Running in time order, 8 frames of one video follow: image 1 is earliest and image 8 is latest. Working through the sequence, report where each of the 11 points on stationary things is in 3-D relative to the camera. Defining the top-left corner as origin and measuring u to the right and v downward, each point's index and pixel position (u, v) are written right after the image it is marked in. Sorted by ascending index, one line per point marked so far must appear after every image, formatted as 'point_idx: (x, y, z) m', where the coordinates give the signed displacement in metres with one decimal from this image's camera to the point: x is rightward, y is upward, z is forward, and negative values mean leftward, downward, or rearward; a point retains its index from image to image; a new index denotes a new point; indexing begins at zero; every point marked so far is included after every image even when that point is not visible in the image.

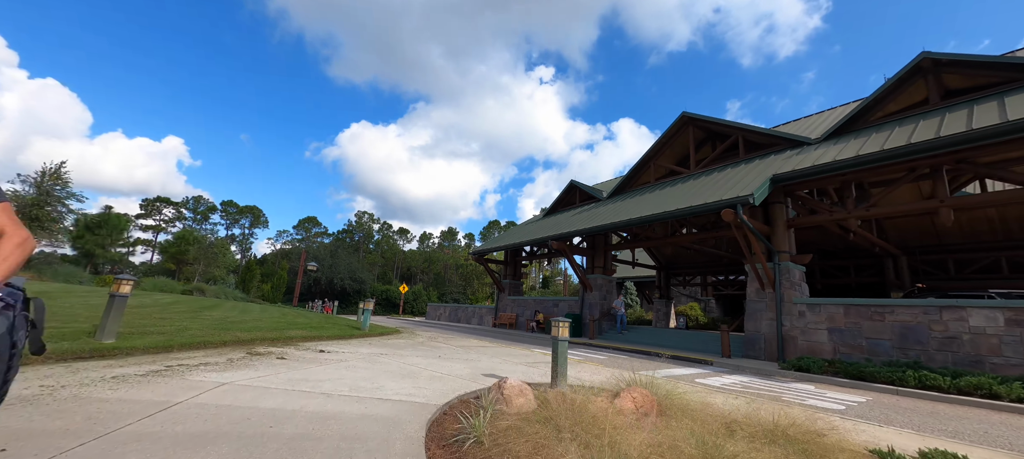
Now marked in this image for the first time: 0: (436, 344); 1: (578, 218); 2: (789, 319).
0: (-1.8, -2.7, +9.0) m
1: (+3.0, +0.5, +18.4) m
2: (+7.5, -2.4, +10.4) m
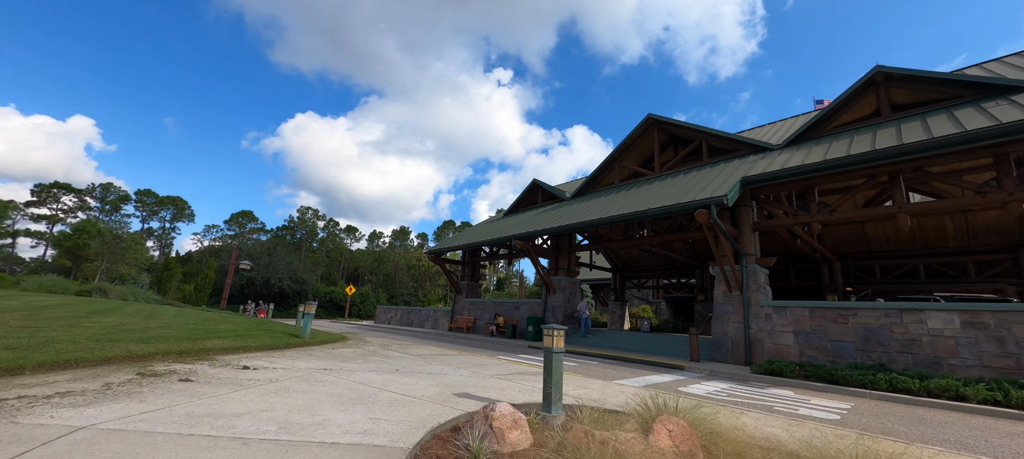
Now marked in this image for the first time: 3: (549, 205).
0: (-2.5, -2.5, +7.8) m
1: (+1.2, +0.6, +17.7) m
2: (+6.6, -2.5, +10.3) m
3: (+1.9, +1.3, +19.6) m
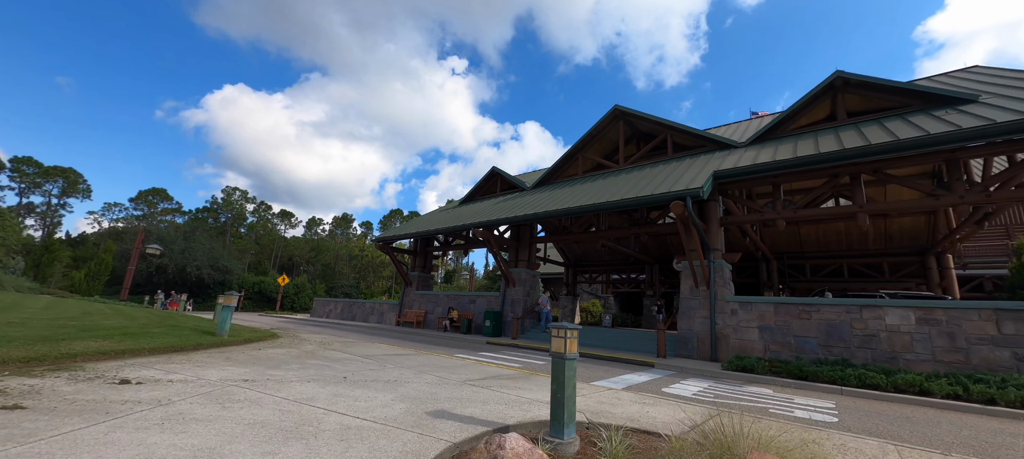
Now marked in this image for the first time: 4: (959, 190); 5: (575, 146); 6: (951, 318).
0: (-3.1, -2.1, +6.5) m
1: (-0.7, +1.0, +16.8) m
2: (+5.6, -2.4, +10.2) m
3: (-0.2, +1.7, +18.7) m
4: (+10.4, +0.9, +8.8) m
5: (+2.8, +3.7, +17.2) m
6: (+9.0, -1.8, +7.8) m
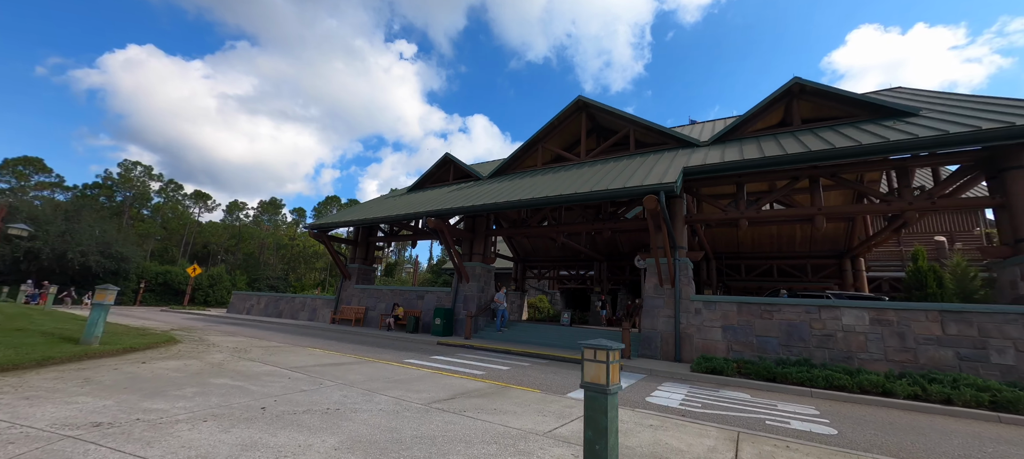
0: (-3.5, -1.8, +5.0) m
1: (-2.5, +1.4, +15.5) m
2: (+4.5, -2.3, +10.0) m
3: (-2.3, +2.1, +17.5) m
4: (+9.6, +0.8, +9.2) m
5: (+1.0, +4.0, +16.4) m
6: (+8.2, -1.9, +8.1) m
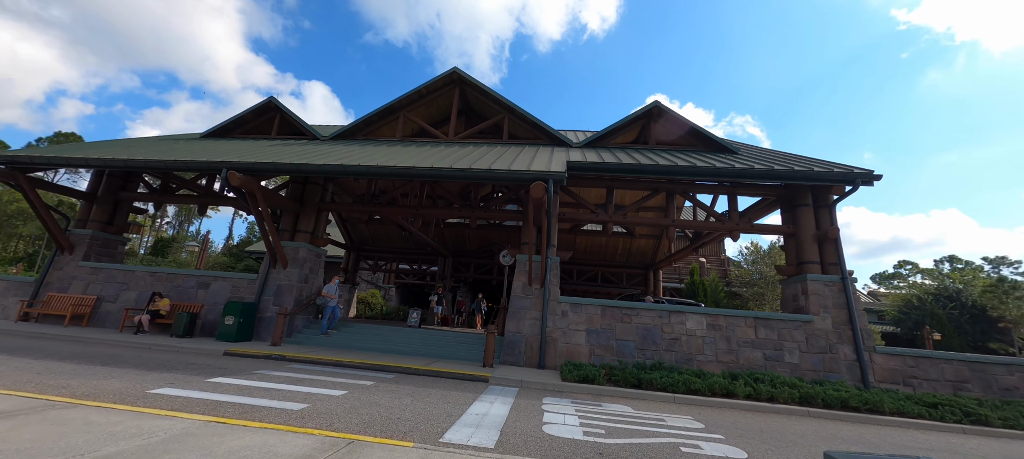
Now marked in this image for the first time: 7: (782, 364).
0: (-4.2, -1.0, +1.5) m
1: (-7.2, +2.4, +11.5) m
2: (+0.9, -2.2, +9.3) m
3: (-7.8, +3.2, +13.5) m
4: (+6.2, +0.3, +10.7) m
5: (-4.1, +4.6, +13.8) m
6: (+5.1, -2.2, +9.1) m
7: (+6.2, -3.1, +8.8) m
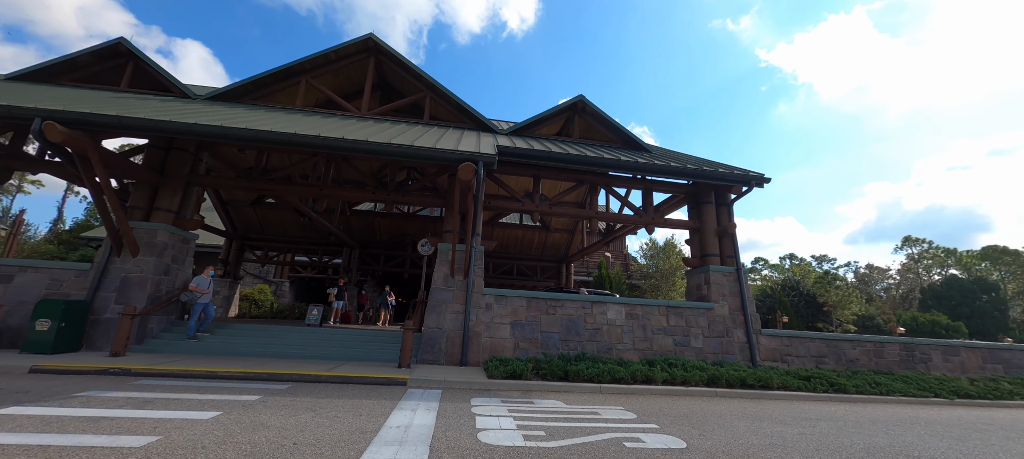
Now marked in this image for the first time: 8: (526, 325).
0: (-4.1, -0.7, -0.1) m
1: (-9.2, +2.9, +9.0) m
2: (-0.9, -1.9, +8.7) m
3: (-10.1, +3.7, +10.8) m
4: (+4.0, +0.5, +11.2) m
5: (-6.6, +5.1, +11.9) m
6: (+3.2, -2.0, +9.5) m
7: (+4.3, -2.9, +9.4) m
8: (+0.3, -2.2, +8.8) m
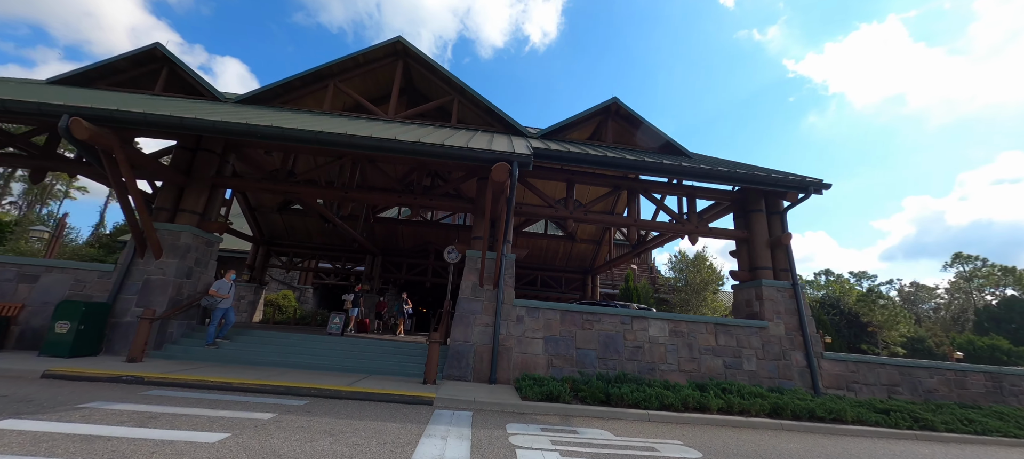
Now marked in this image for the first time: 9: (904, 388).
0: (-3.8, -0.6, -0.5) m
1: (-8.4, +2.9, +8.9) m
2: (-0.2, -2.0, +8.1) m
3: (-9.2, +3.7, +10.8) m
4: (+4.9, +0.3, +10.4) m
5: (-5.7, +5.0, +11.7) m
6: (+4.0, -2.3, +8.6) m
7: (+5.1, -3.1, +8.5) m
8: (+1.0, -2.3, +8.1) m
9: (+9.0, -3.6, +8.8) m
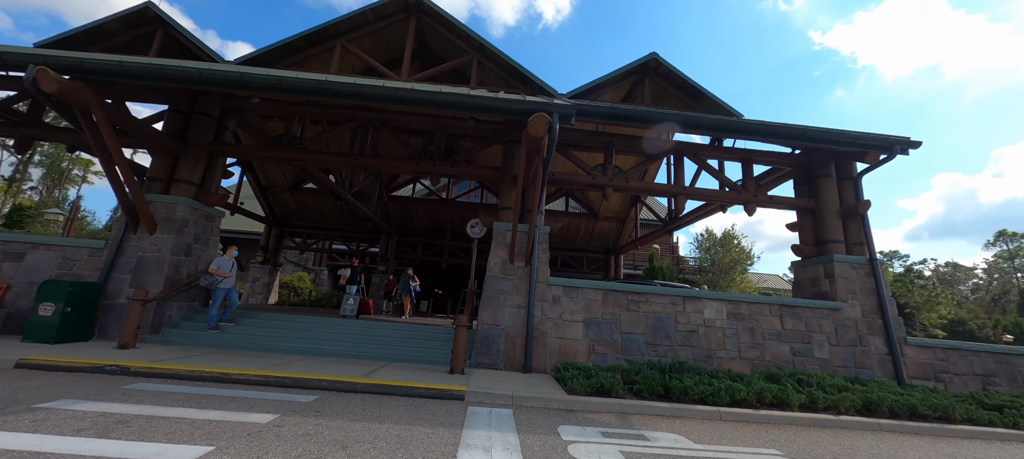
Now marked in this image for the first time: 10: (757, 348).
0: (-3.5, -0.4, -1.4) m
1: (-7.8, +3.4, +8.0) m
2: (+0.5, -1.4, +7.1) m
3: (-8.5, +4.3, +9.8) m
4: (+5.6, +1.0, +9.1) m
5: (-4.9, +5.7, +10.6) m
6: (+4.7, -1.6, +7.5) m
7: (+5.7, -2.5, +7.4) m
8: (+1.7, -1.7, +7.1) m
9: (+9.7, -2.9, +7.6) m
10: (+4.7, -2.3, +7.3) m
